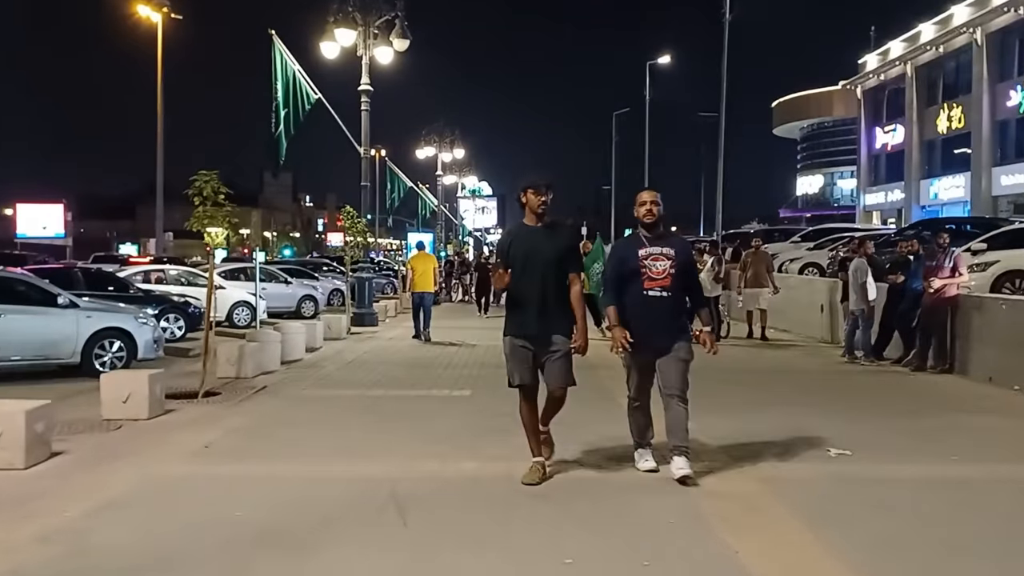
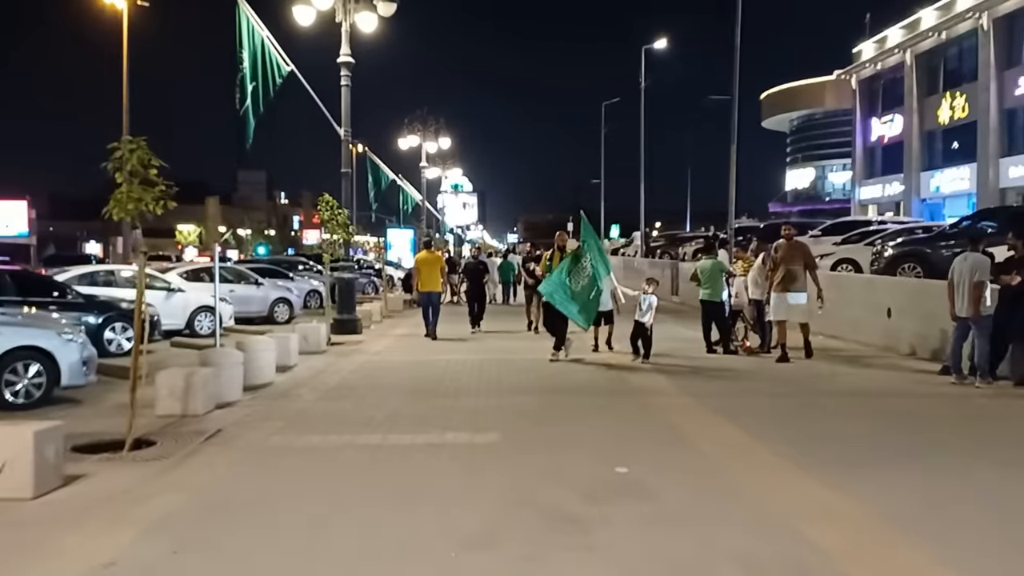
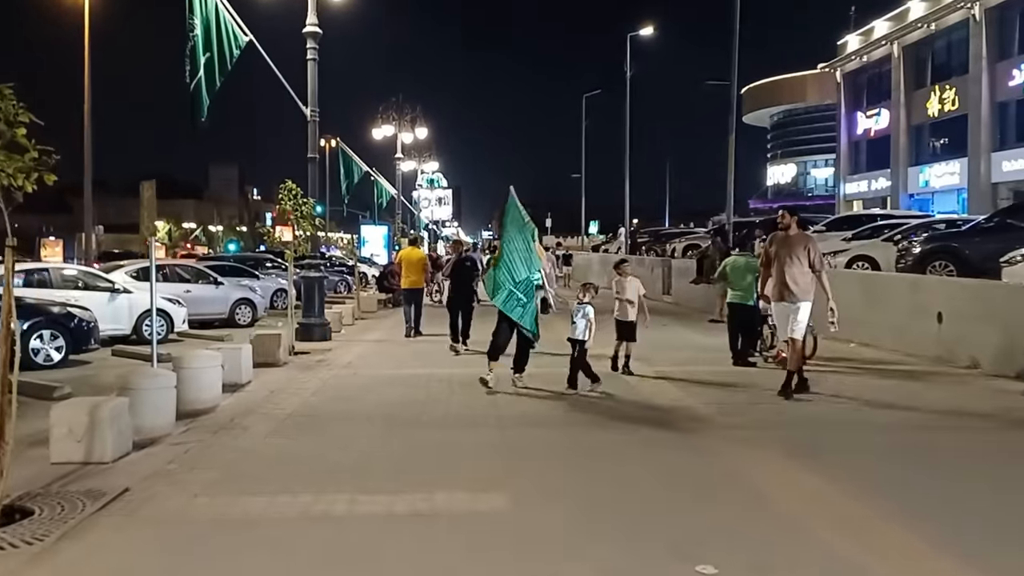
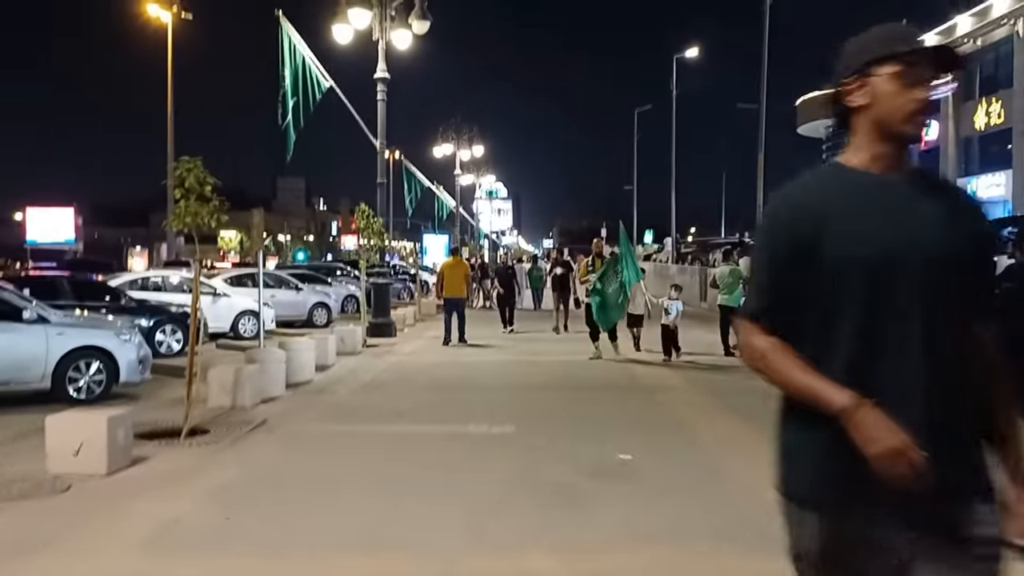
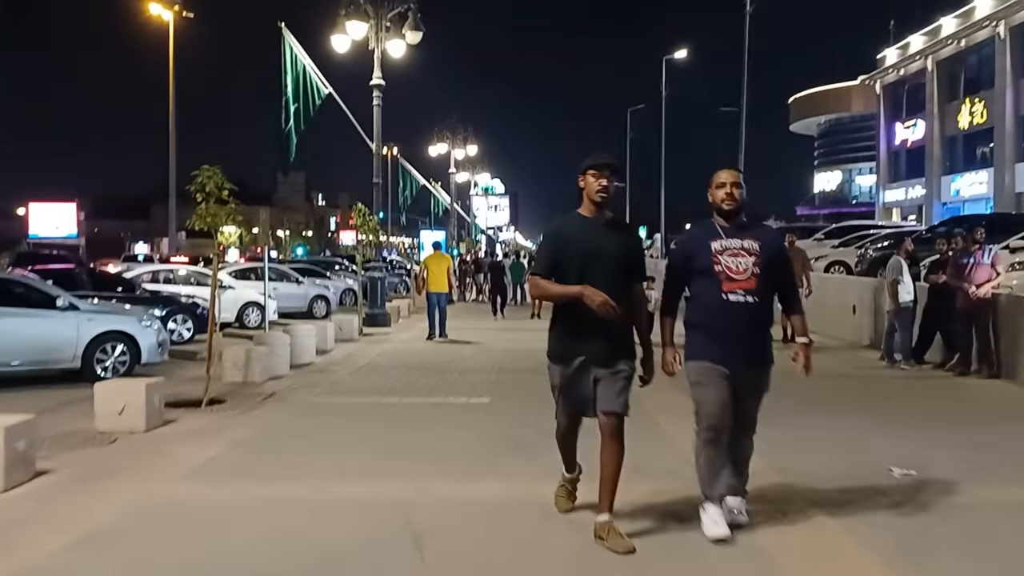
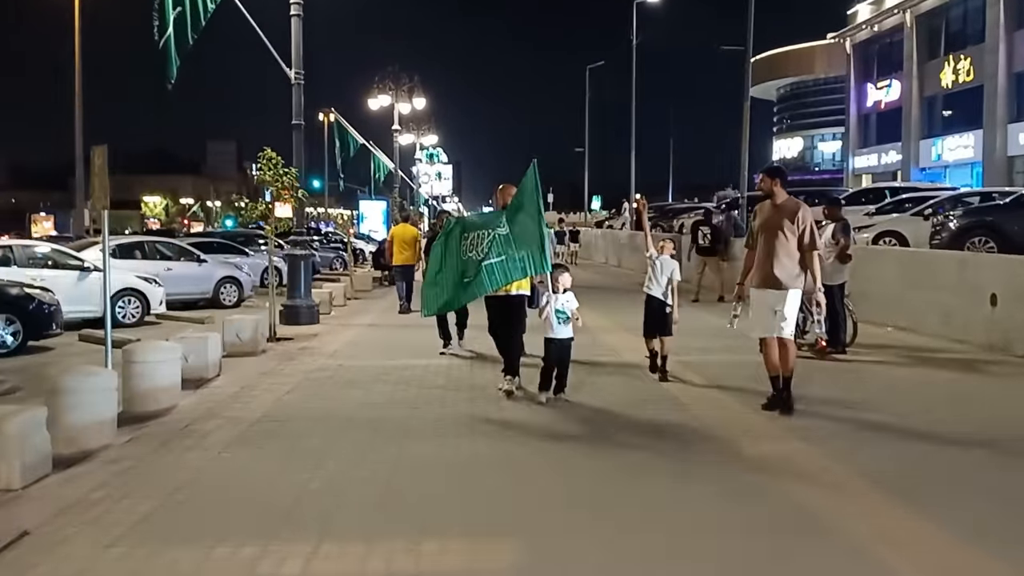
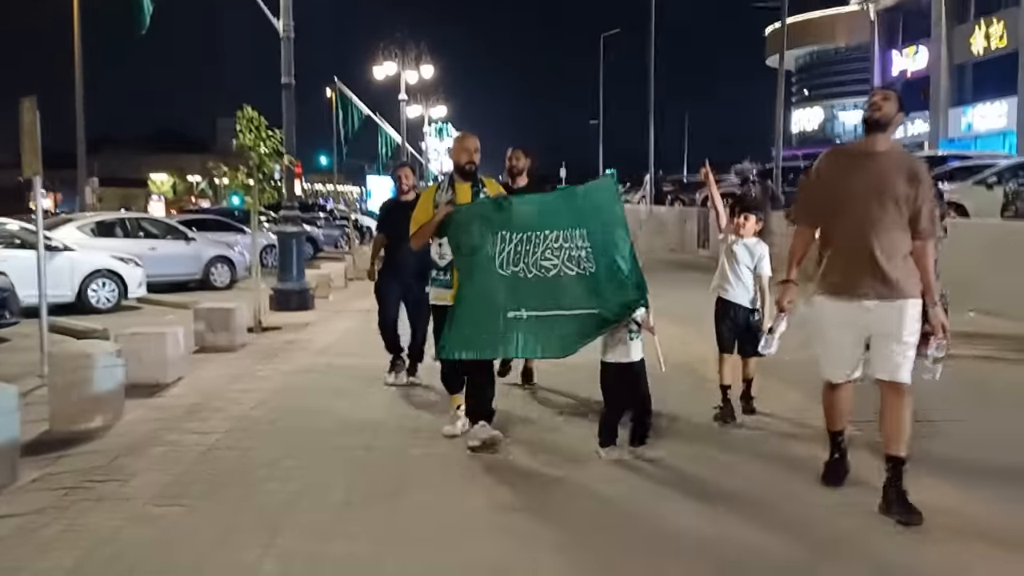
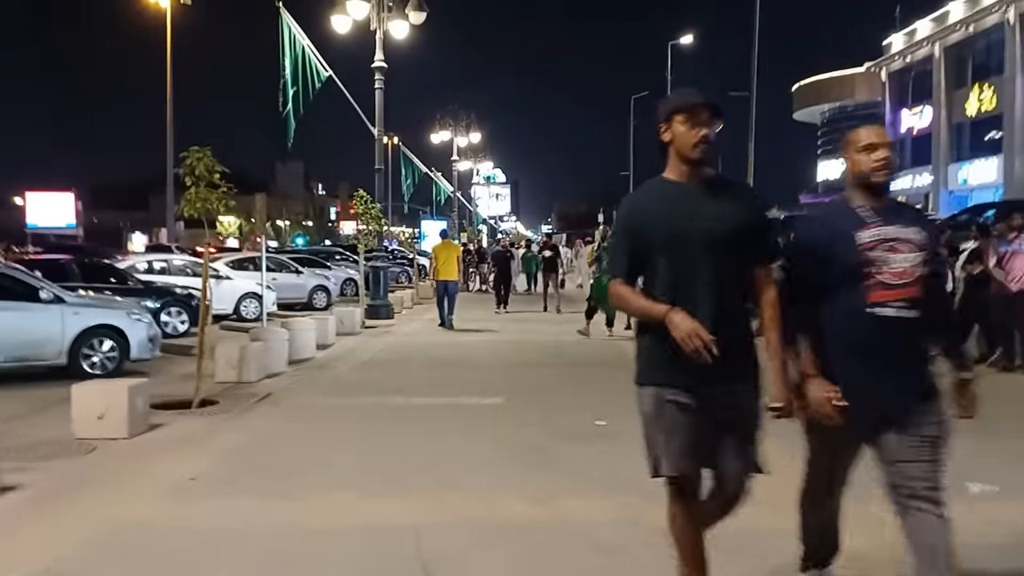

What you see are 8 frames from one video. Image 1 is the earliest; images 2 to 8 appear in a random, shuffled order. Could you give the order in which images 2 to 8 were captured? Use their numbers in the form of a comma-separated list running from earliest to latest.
5, 8, 4, 2, 3, 6, 7
